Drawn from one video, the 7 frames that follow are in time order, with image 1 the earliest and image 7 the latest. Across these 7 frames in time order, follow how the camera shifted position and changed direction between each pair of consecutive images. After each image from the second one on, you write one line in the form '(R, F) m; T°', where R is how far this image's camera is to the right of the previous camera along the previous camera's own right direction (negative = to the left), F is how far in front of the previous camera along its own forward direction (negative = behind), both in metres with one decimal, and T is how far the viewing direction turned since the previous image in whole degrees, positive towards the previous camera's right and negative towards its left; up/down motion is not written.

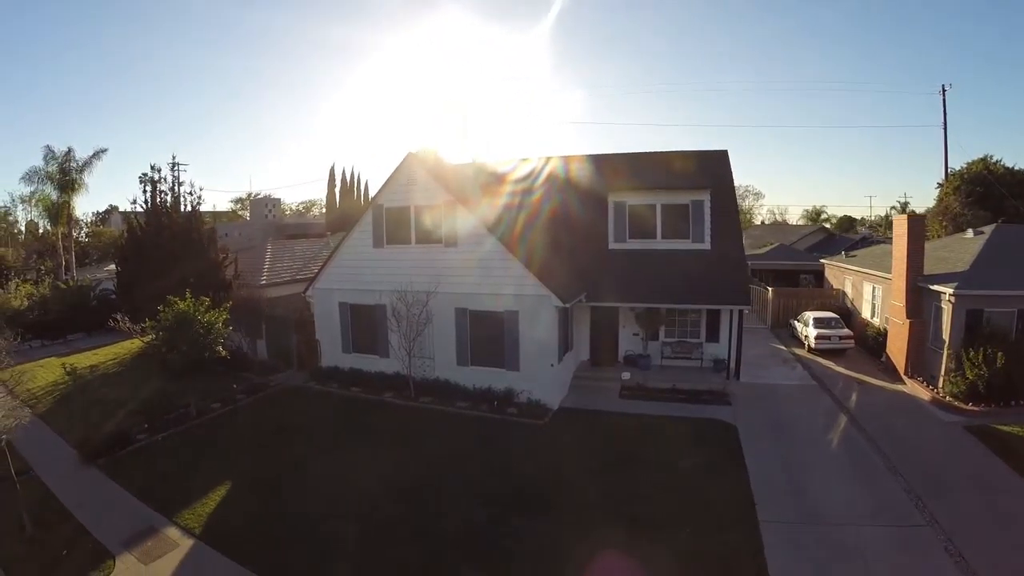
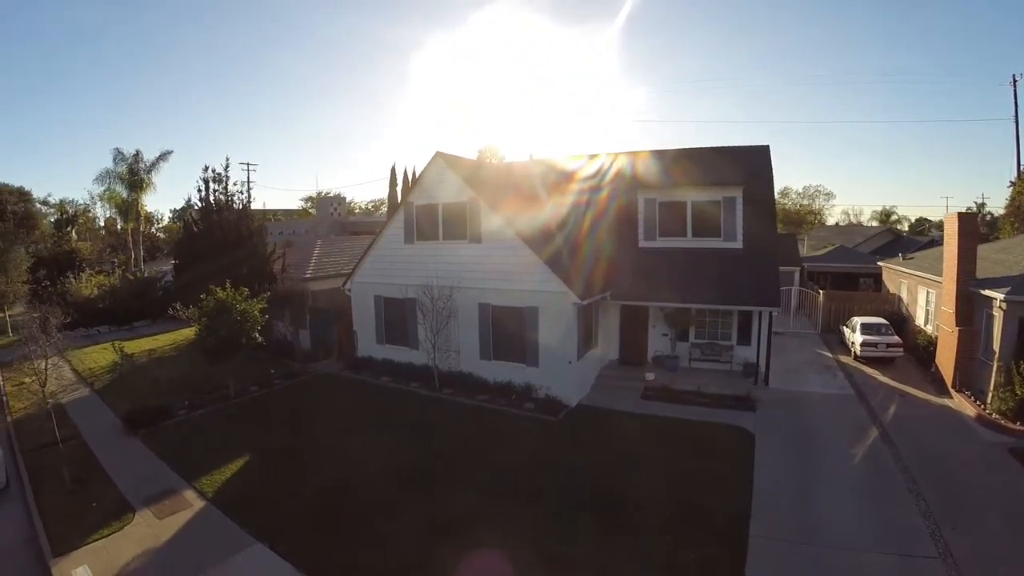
(+1.1, +0.1) m; -7°
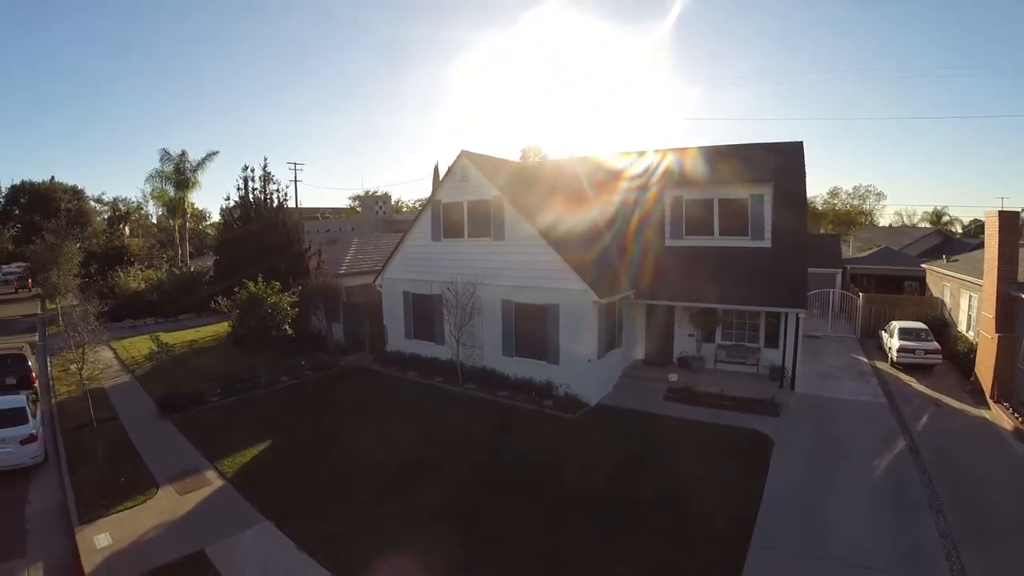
(+0.5, -0.1) m; -4°
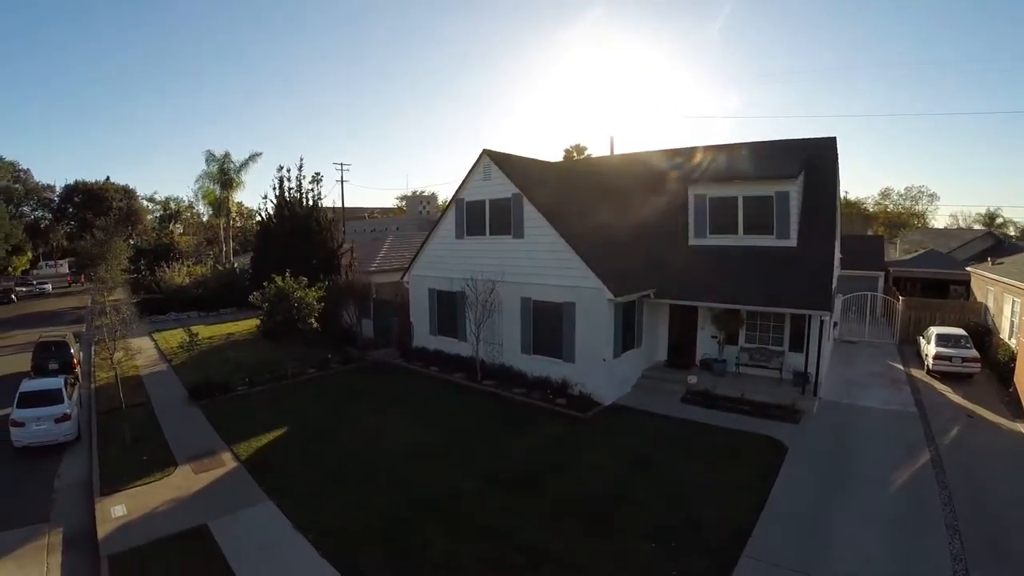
(+0.6, -0.1) m; -4°
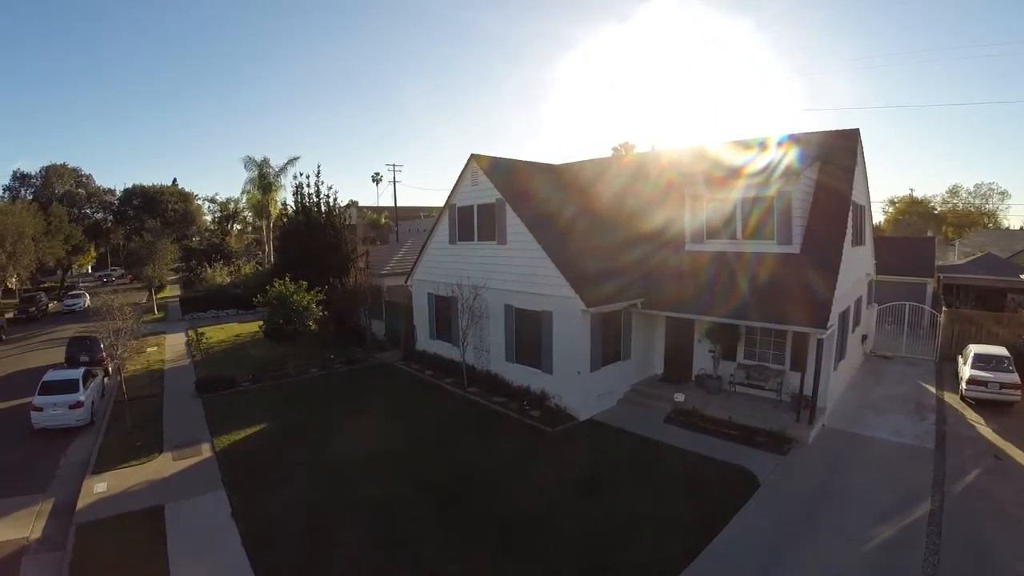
(+2.2, +0.9) m; -6°
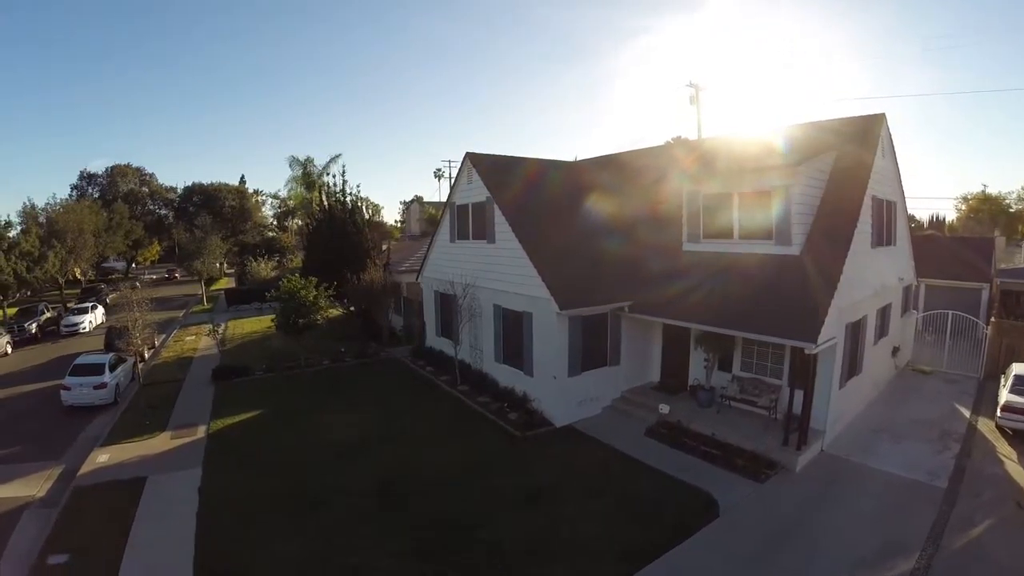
(+2.0, +0.7) m; -7°
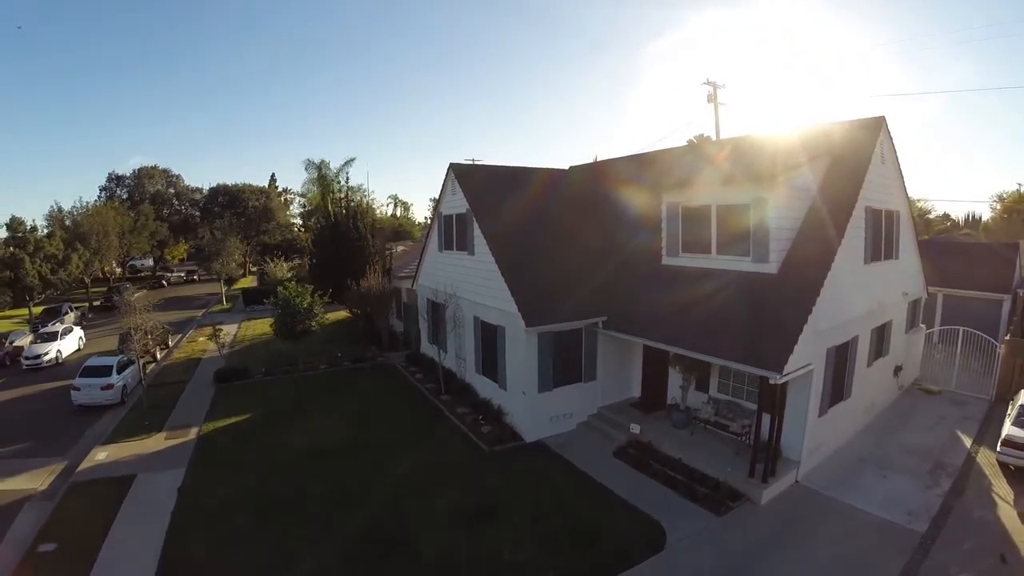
(+1.5, +0.4) m; -4°
